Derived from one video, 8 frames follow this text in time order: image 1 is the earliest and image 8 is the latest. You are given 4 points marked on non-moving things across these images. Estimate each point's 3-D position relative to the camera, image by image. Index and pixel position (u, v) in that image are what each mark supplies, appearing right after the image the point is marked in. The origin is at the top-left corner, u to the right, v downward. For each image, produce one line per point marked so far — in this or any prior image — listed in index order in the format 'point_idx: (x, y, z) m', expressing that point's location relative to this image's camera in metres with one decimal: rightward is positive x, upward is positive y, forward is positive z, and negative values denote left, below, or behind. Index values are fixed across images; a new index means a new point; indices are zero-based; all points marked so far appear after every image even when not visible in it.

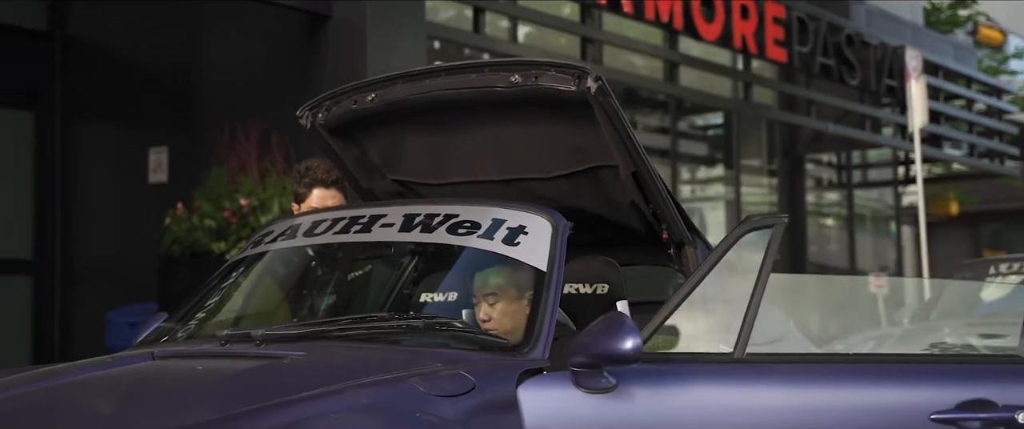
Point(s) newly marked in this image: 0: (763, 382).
0: (+0.4, -0.3, +2.8) m
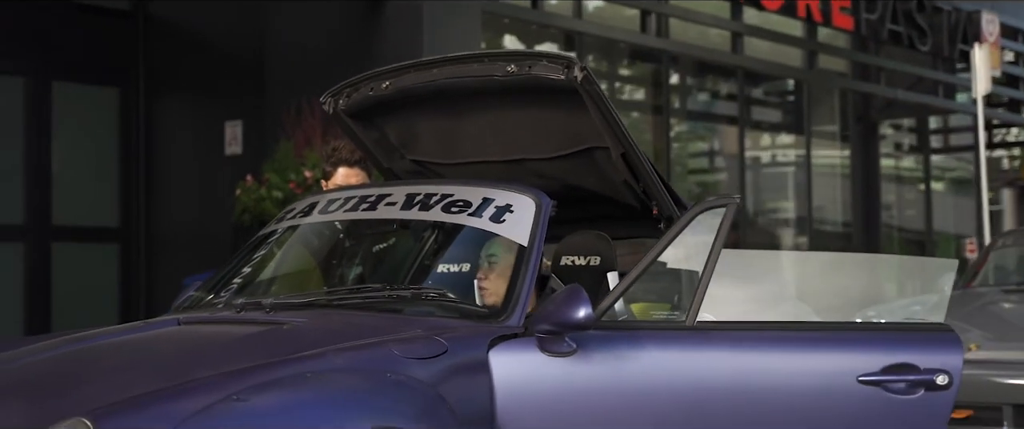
0: (+0.4, -0.3, +3.1) m
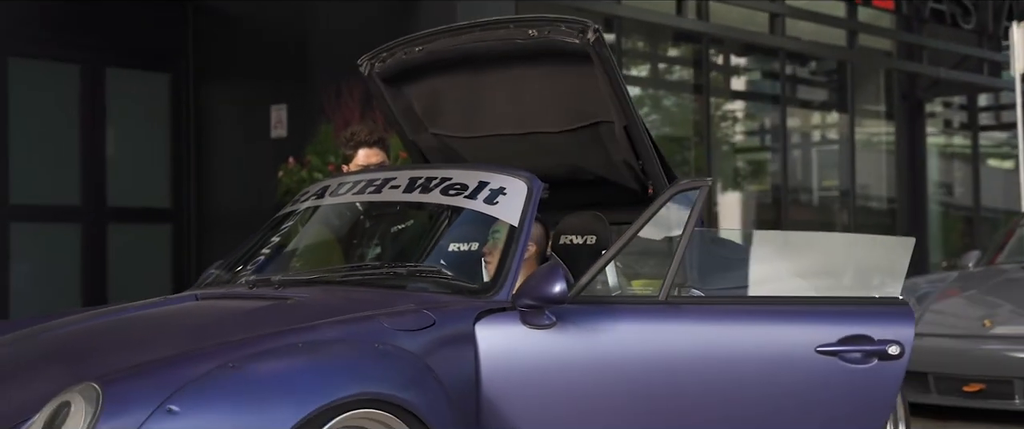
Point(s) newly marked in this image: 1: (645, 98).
0: (+0.4, -0.3, +3.3) m
1: (+1.2, +1.1, +12.5) m
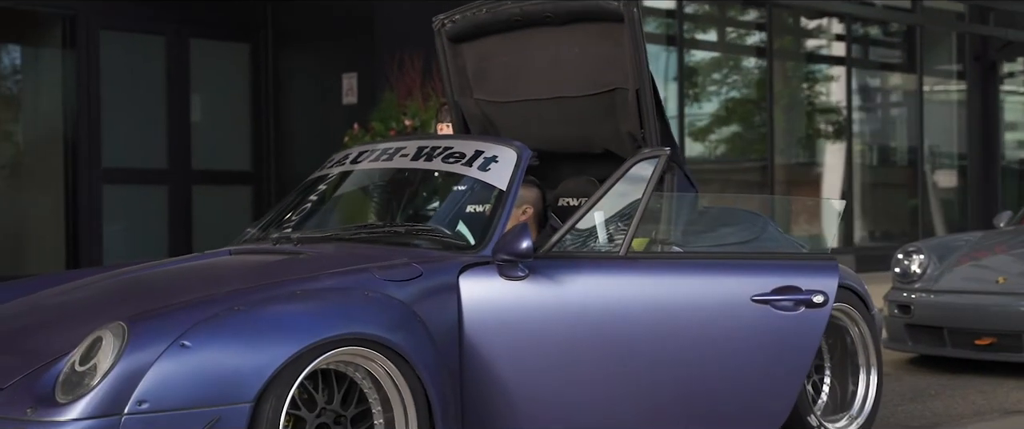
0: (+0.3, -0.2, +3.7) m
1: (+1.9, +1.4, +12.8) m
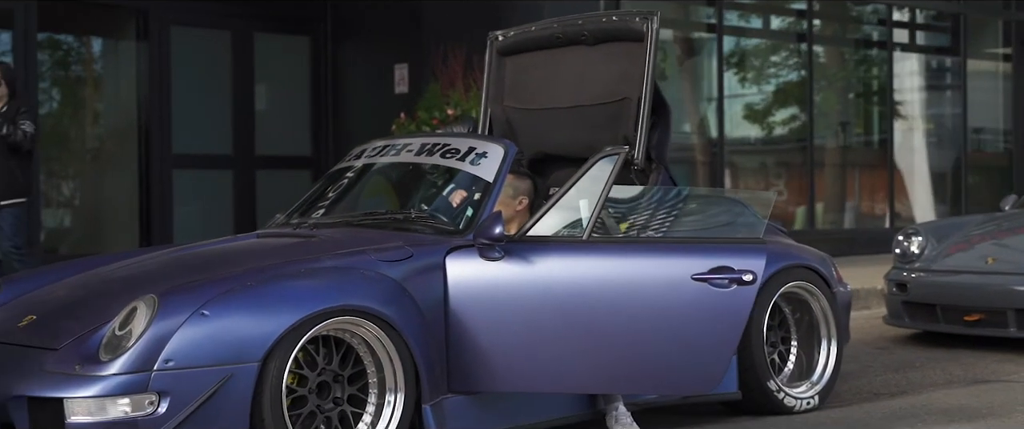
0: (+0.3, -0.1, +4.3) m
1: (+2.4, +1.6, +13.2) m
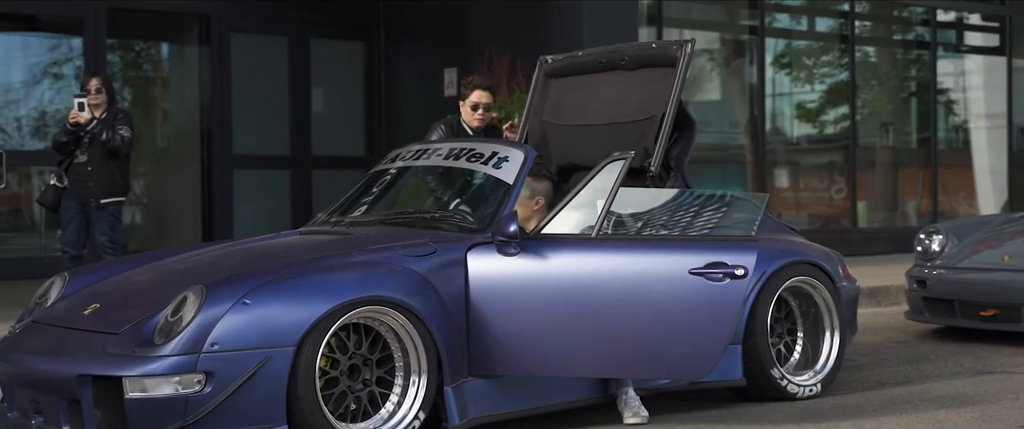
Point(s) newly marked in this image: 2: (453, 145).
0: (+0.3, -0.1, +4.7) m
1: (+2.9, +1.6, +13.5) m
2: (-0.2, +0.3, +5.3) m
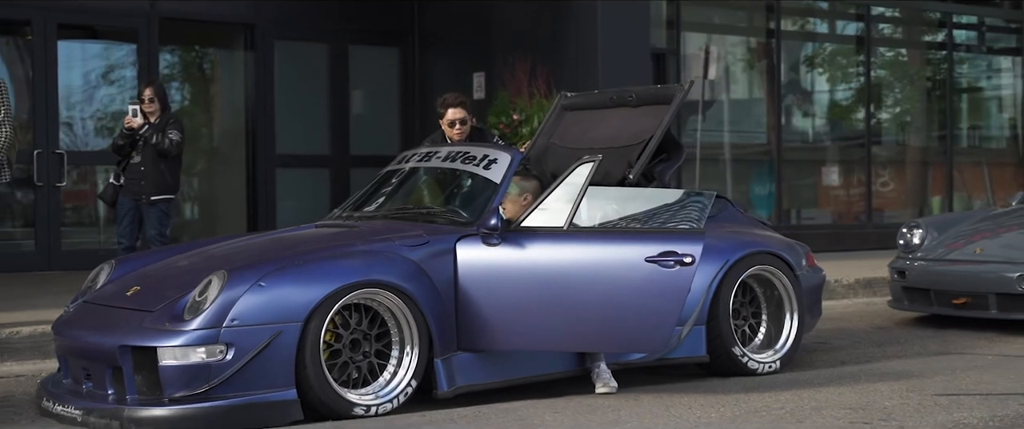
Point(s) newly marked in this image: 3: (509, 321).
0: (+0.3, -0.1, +5.3) m
1: (+3.2, +1.7, +14.0) m
2: (-0.3, +0.3, +6.0) m
3: (0.0, -0.4, +5.2) m
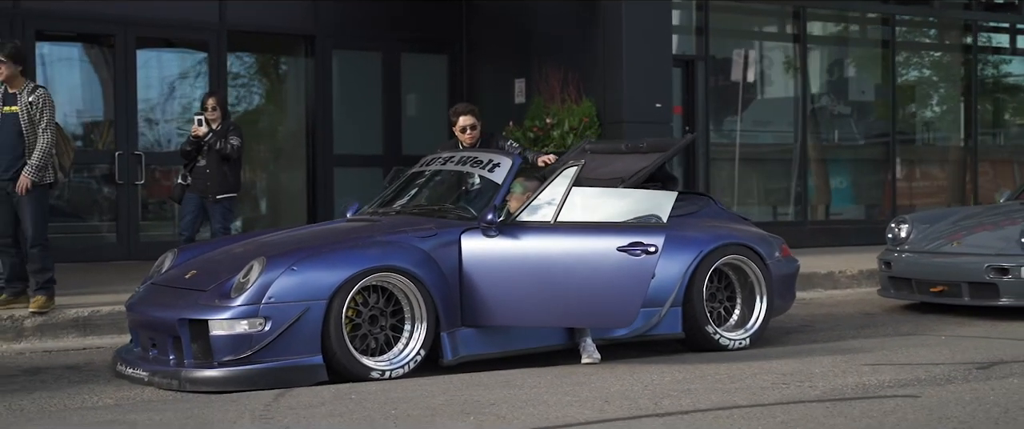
0: (+0.2, -0.1, +6.3) m
1: (+3.6, +1.7, +14.8) m
2: (-0.2, +0.3, +7.0) m
3: (0.0, -0.4, +6.2) m
